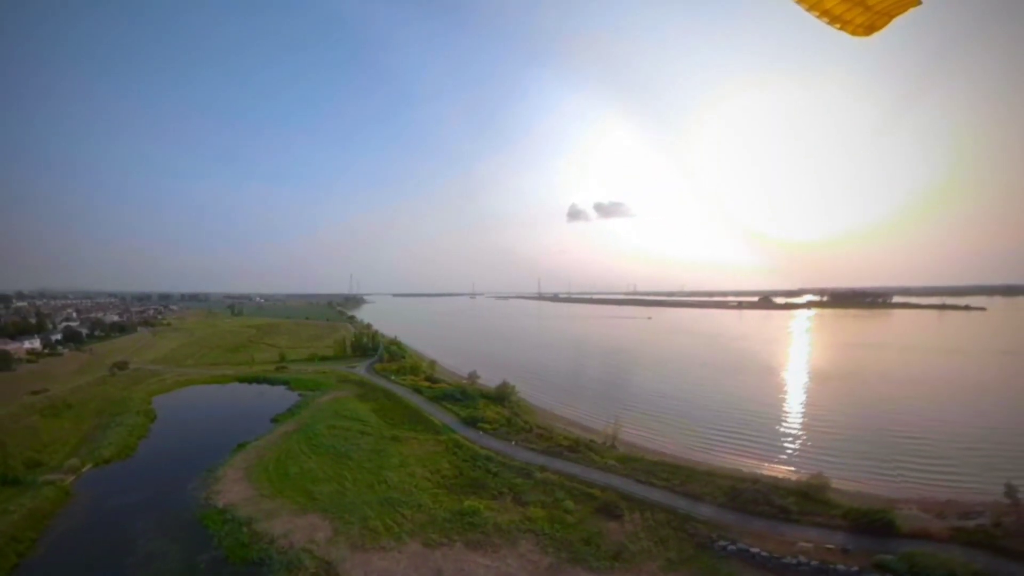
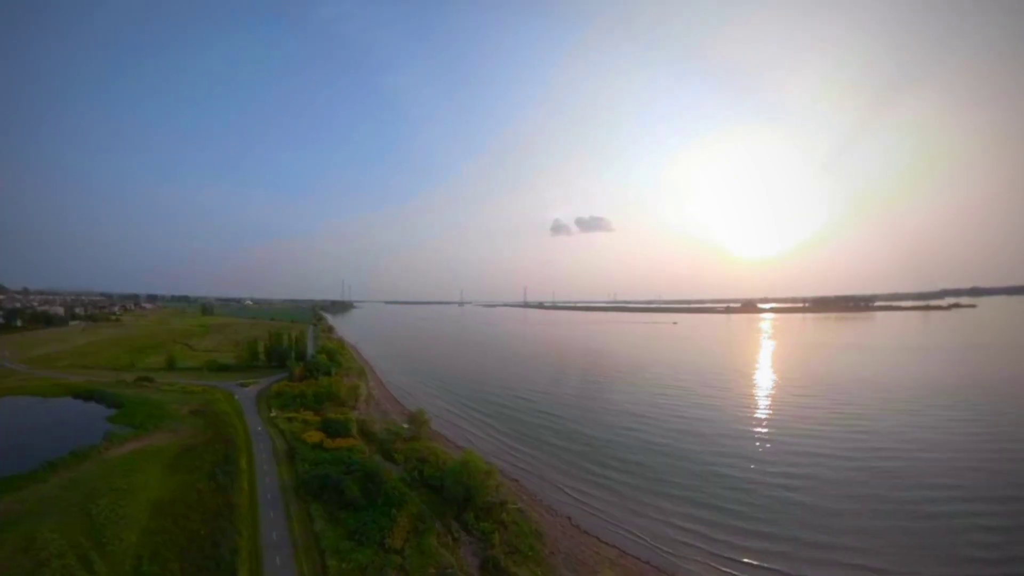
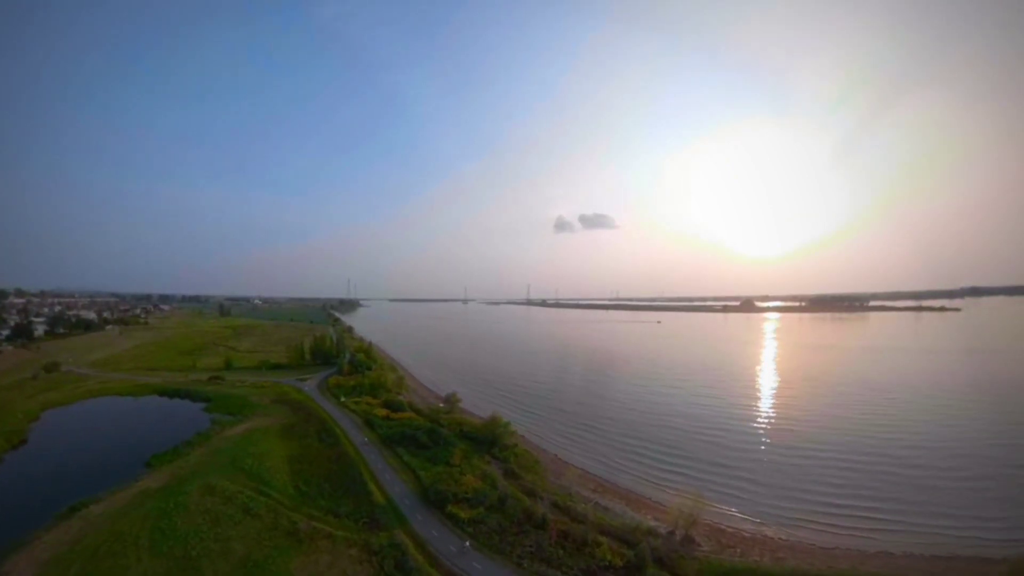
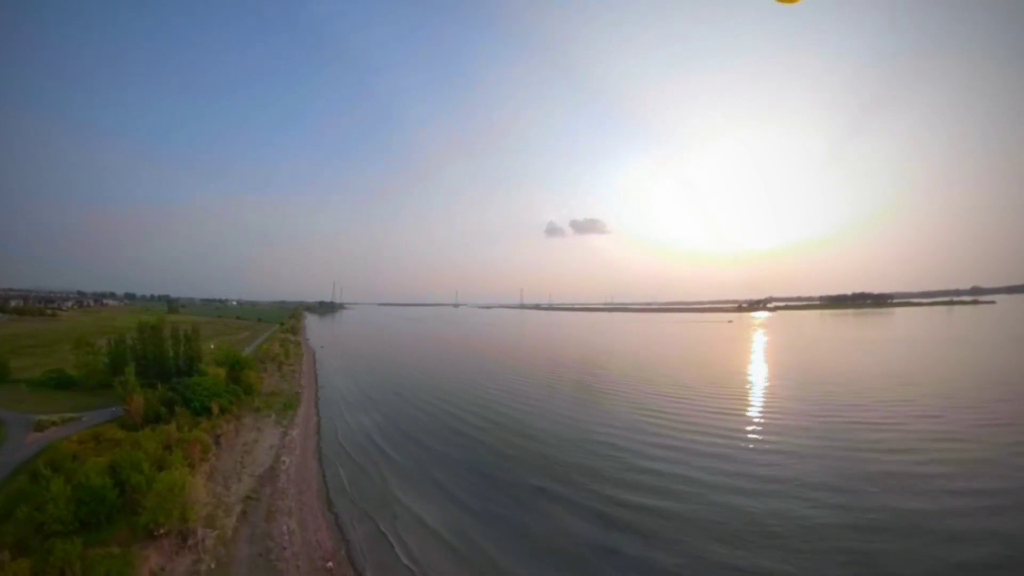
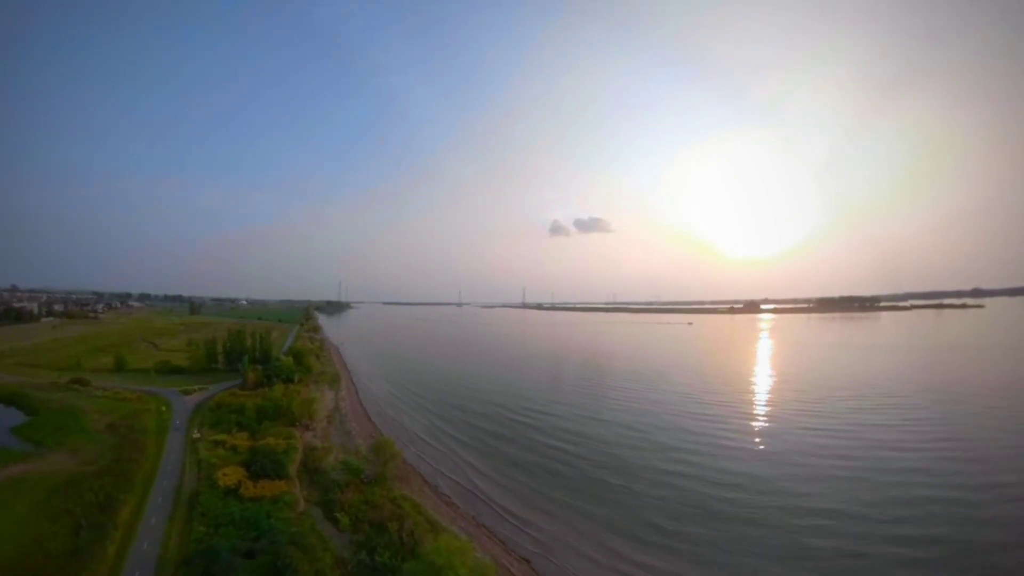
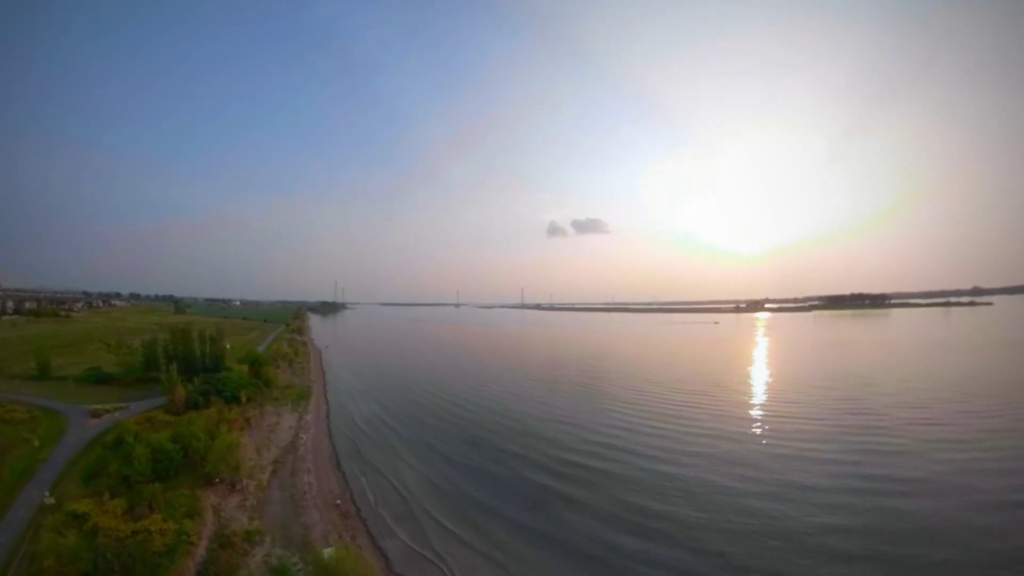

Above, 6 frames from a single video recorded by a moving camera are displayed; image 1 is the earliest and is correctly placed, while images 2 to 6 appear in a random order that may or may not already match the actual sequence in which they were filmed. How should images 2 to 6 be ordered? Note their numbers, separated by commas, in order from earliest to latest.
3, 2, 5, 6, 4
